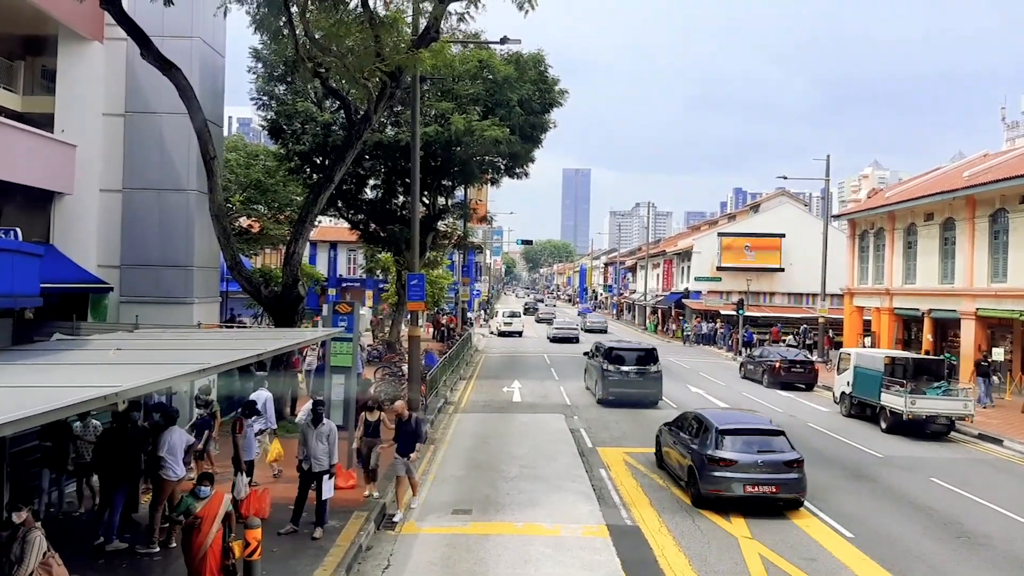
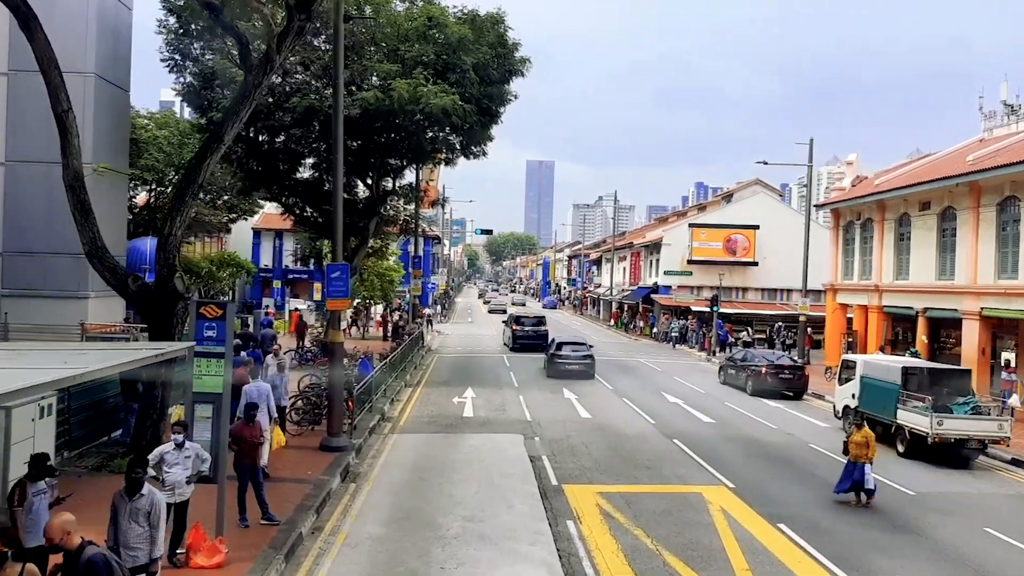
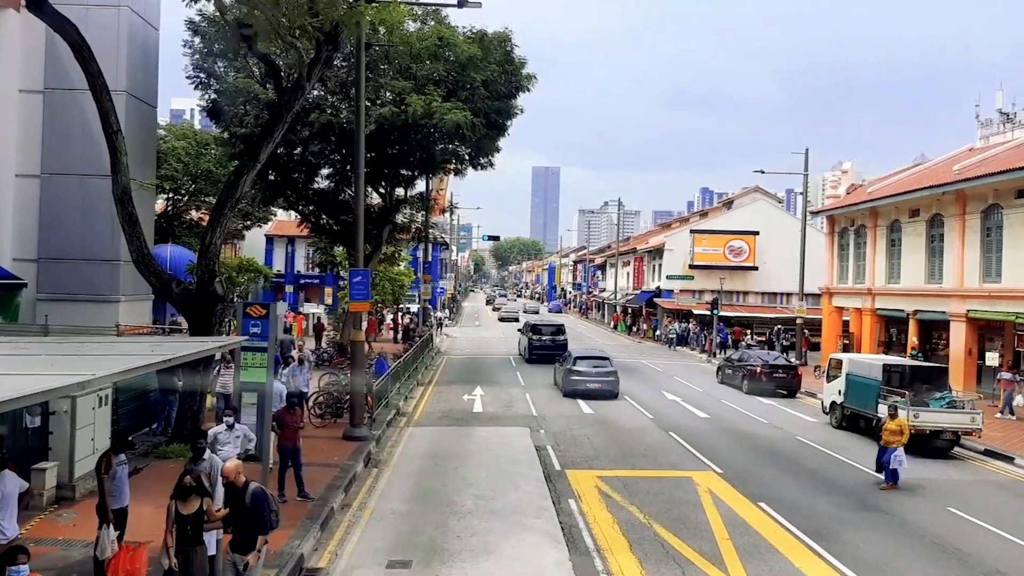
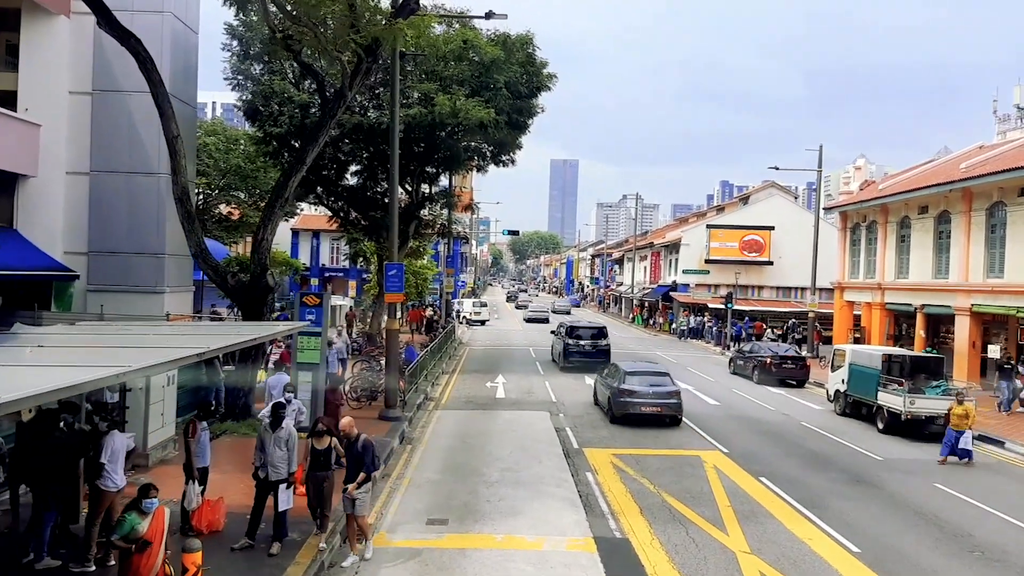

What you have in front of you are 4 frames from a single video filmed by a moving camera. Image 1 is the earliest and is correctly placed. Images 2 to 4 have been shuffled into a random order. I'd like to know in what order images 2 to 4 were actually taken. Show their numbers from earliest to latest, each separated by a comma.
4, 3, 2
